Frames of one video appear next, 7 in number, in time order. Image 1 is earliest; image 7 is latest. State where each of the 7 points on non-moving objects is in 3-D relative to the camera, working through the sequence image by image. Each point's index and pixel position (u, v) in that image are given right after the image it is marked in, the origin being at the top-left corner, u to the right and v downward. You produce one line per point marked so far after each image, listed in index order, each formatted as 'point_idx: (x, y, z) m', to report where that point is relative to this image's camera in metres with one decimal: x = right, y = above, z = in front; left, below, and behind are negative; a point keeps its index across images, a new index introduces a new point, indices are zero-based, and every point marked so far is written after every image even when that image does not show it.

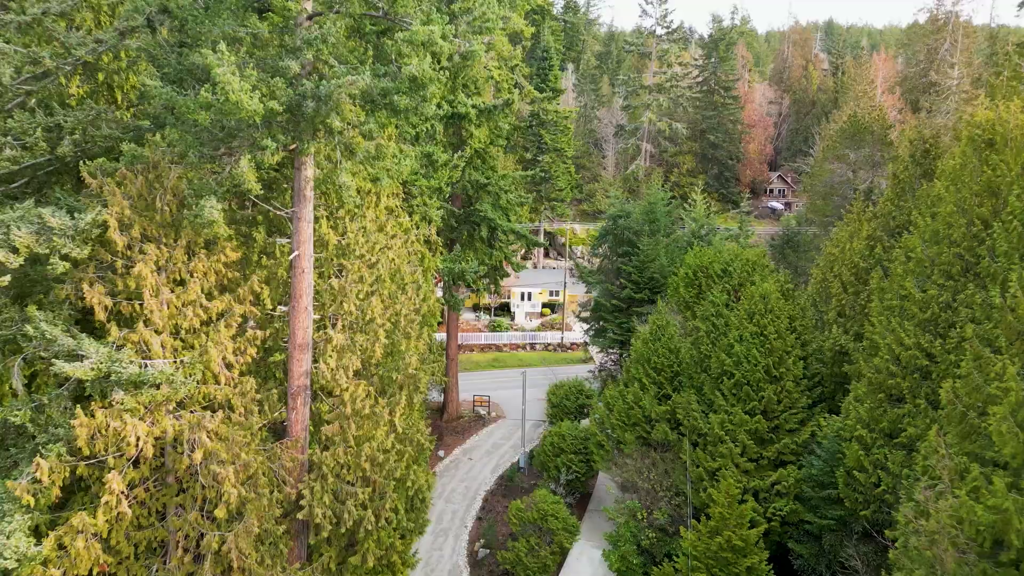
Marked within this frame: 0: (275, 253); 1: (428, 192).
0: (-2.6, +0.4, +8.7) m
1: (-1.4, +1.6, +13.2) m
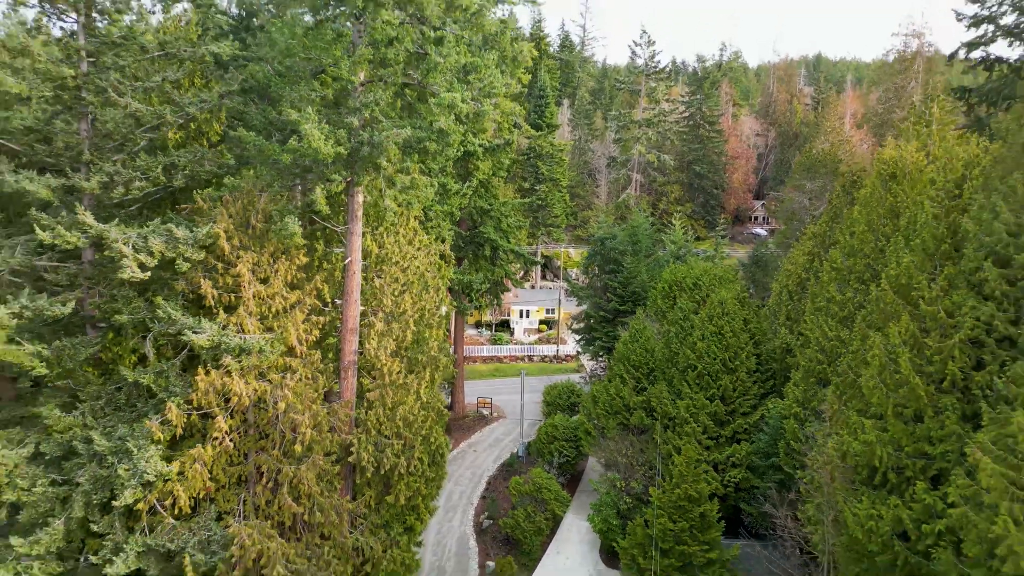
0: (-2.6, +0.4, +11.2) m
1: (-1.4, +1.5, +15.8) m
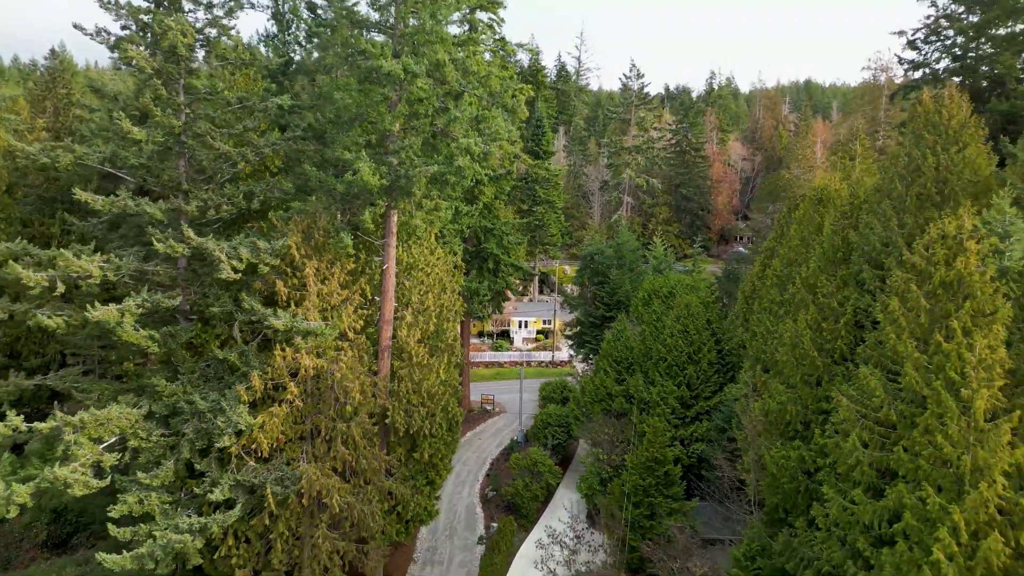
0: (-2.5, +0.4, +14.1) m
1: (-1.4, +1.3, +18.7) m
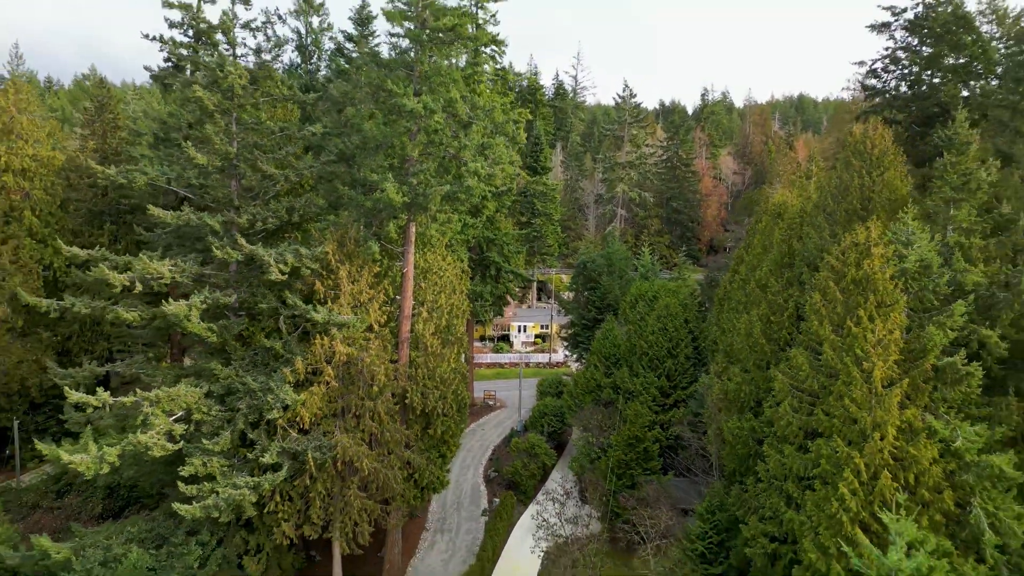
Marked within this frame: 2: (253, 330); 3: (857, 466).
0: (-2.5, +0.3, +16.6) m
1: (-1.4, +1.2, +21.2) m
2: (-5.2, -0.8, +15.6) m
3: (+4.7, -2.4, +10.7) m
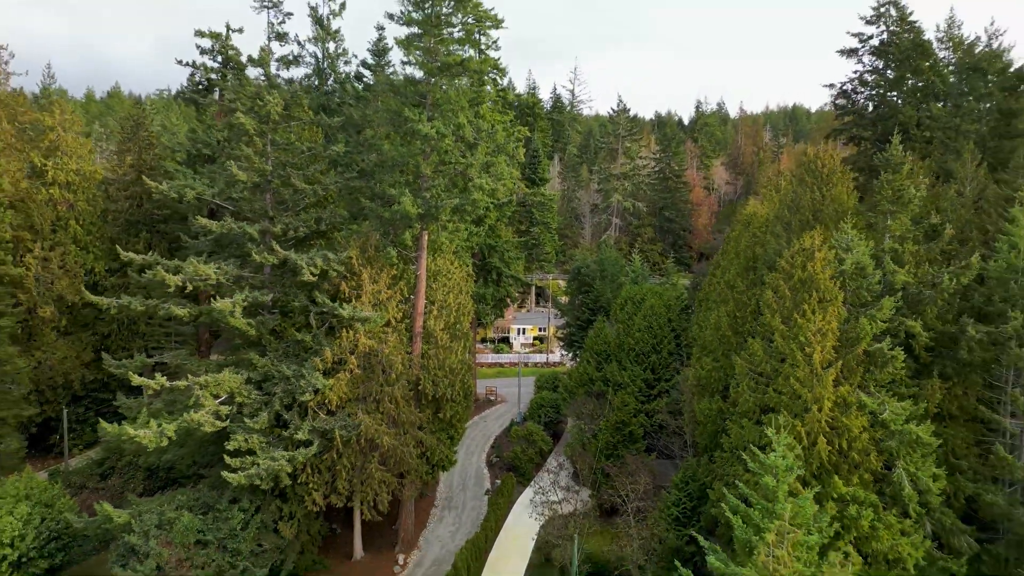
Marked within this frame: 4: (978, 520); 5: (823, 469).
0: (-2.5, +0.3, +18.8) m
1: (-1.4, +1.2, +23.4) m
2: (-5.1, -0.8, +17.8) m
3: (+4.7, -2.4, +12.8) m
4: (+8.9, -4.5, +15.0) m
5: (+5.1, -3.0, +12.9) m
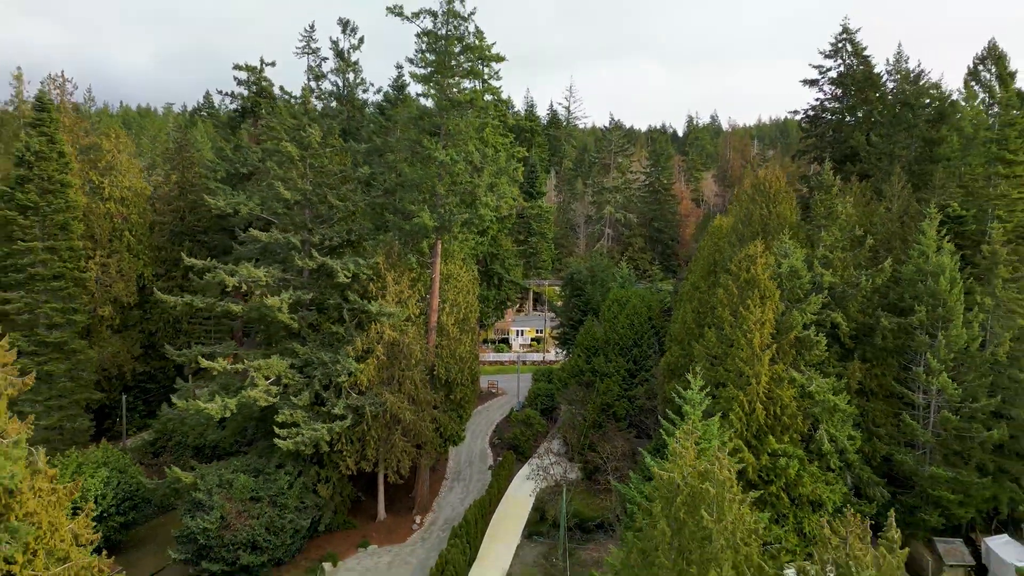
0: (-2.5, +0.3, +22.1) m
1: (-1.4, +1.1, +26.7) m
2: (-5.1, -0.9, +21.1) m
3: (+4.7, -2.3, +16.1) m
4: (+8.9, -4.4, +18.3) m
5: (+5.2, -2.9, +16.2) m
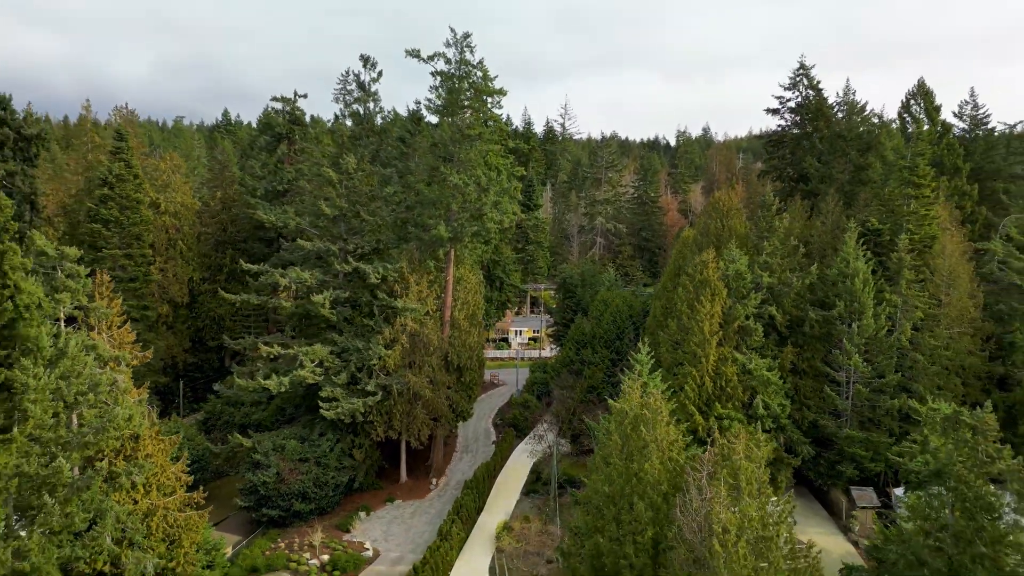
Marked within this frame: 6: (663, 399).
0: (-2.5, +0.3, +26.4) m
1: (-1.4, +1.0, +31.1) m
2: (-5.1, -0.9, +25.4) m
3: (+4.8, -2.3, +20.5) m
4: (+9.0, -4.4, +22.6) m
5: (+5.2, -2.9, +20.5) m
6: (+2.6, -1.9, +13.4) m
